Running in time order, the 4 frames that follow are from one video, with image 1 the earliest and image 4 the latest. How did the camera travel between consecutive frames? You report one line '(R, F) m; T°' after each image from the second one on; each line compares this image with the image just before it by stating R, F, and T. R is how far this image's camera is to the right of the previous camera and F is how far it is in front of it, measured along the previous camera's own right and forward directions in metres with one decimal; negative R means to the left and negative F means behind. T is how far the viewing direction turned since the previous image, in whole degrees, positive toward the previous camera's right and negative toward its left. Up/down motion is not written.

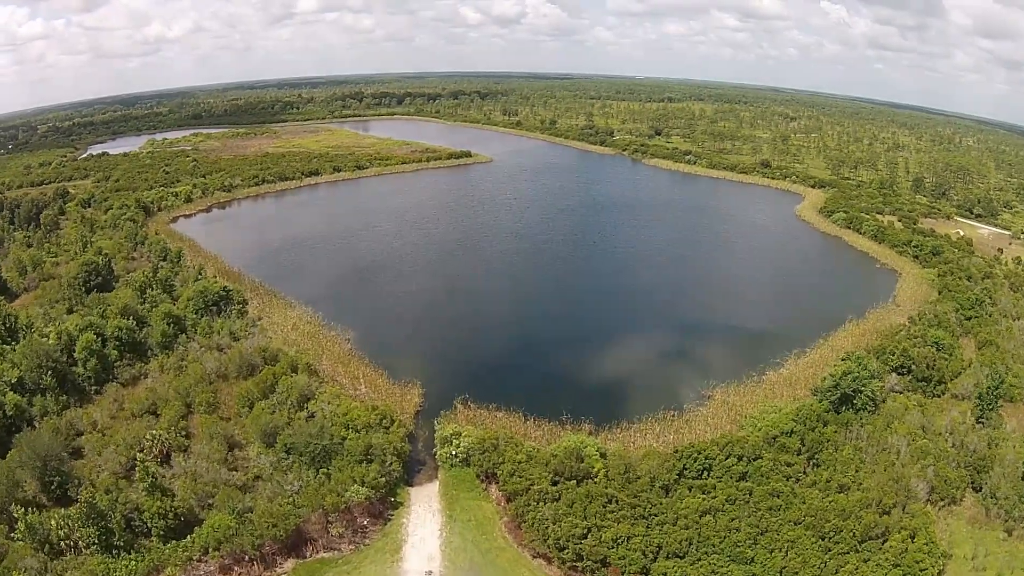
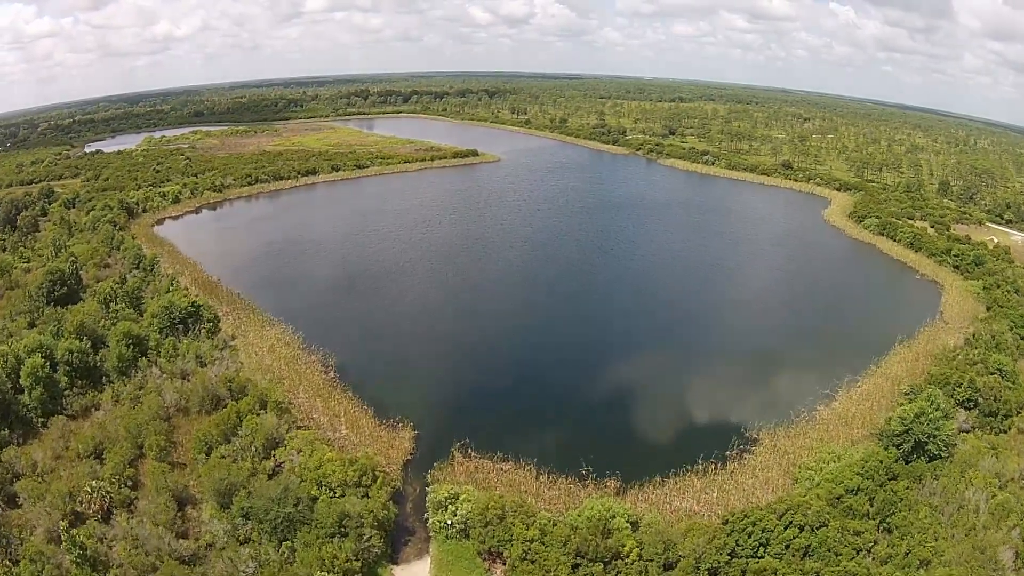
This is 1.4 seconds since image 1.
(-0.1, +4.0) m; -1°
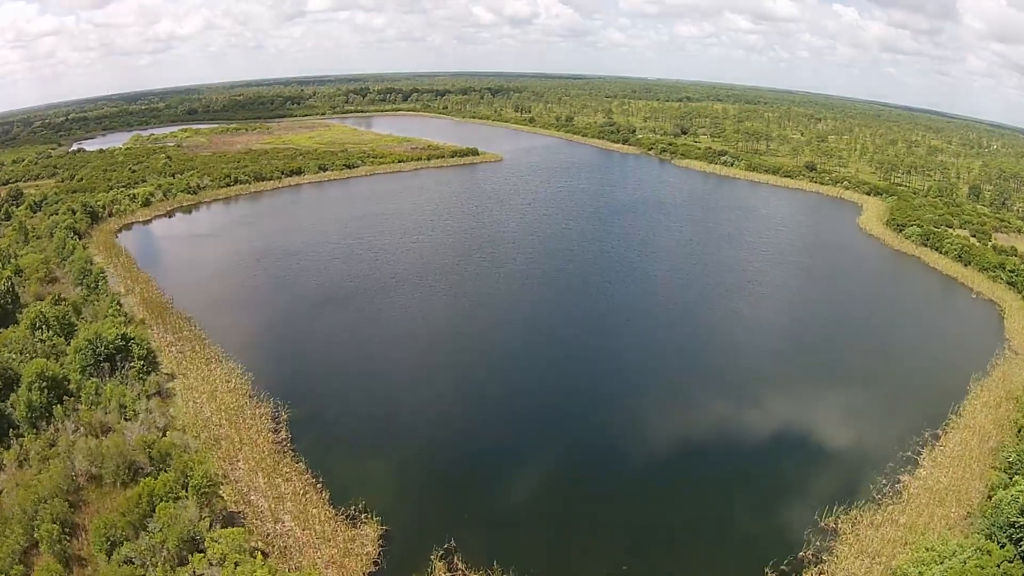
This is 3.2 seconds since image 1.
(0.0, +5.3) m; 0°
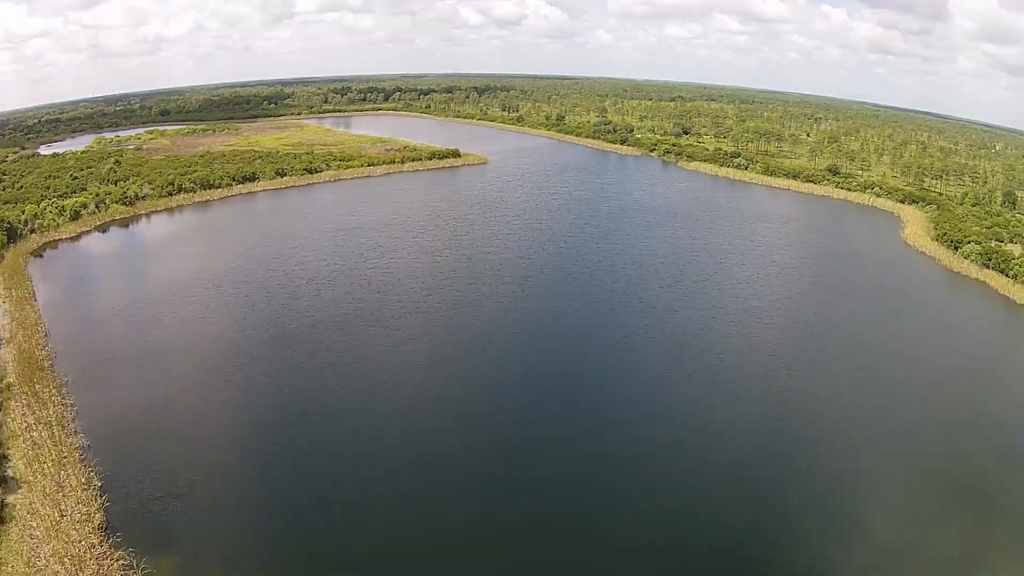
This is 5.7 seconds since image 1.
(+0.1, +7.2) m; 0°
